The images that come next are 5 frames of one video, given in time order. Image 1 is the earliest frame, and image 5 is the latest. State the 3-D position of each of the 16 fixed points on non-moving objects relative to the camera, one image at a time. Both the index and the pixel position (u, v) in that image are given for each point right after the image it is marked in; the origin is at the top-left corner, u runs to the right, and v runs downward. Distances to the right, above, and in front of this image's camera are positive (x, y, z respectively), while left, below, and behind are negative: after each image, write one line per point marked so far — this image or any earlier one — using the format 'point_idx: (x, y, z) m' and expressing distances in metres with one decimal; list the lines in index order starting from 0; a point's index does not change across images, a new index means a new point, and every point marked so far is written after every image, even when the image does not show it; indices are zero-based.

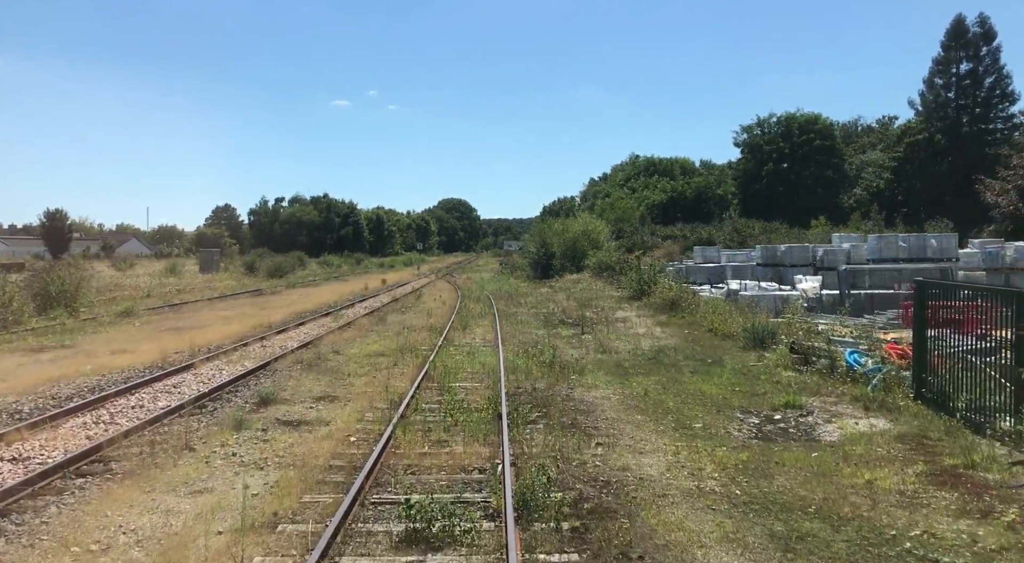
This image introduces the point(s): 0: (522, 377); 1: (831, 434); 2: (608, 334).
0: (+0.2, -1.6, +12.7) m
1: (+3.9, -1.8, +9.5) m
2: (+2.4, -1.3, +19.2) m
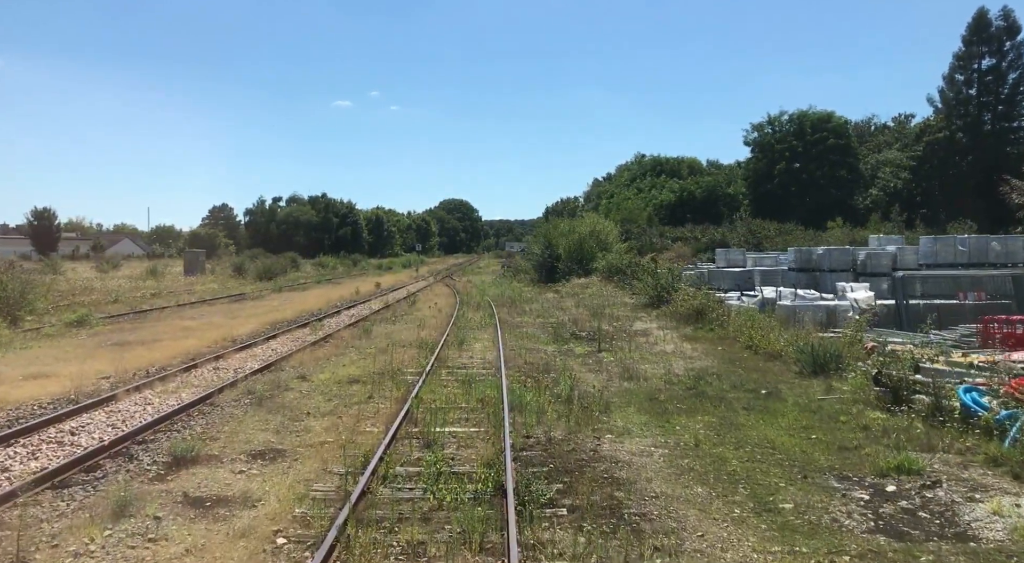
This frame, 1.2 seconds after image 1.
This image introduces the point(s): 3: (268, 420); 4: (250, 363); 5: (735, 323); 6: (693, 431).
0: (+0.3, -1.7, +9.7) m
1: (+3.9, -2.0, +6.5) m
2: (+2.5, -1.5, +16.2) m
3: (-3.1, -1.8, +10.0) m
4: (-4.9, -1.5, +14.8) m
5: (+5.7, -1.1, +20.0) m
6: (+2.3, -1.9, +9.8) m
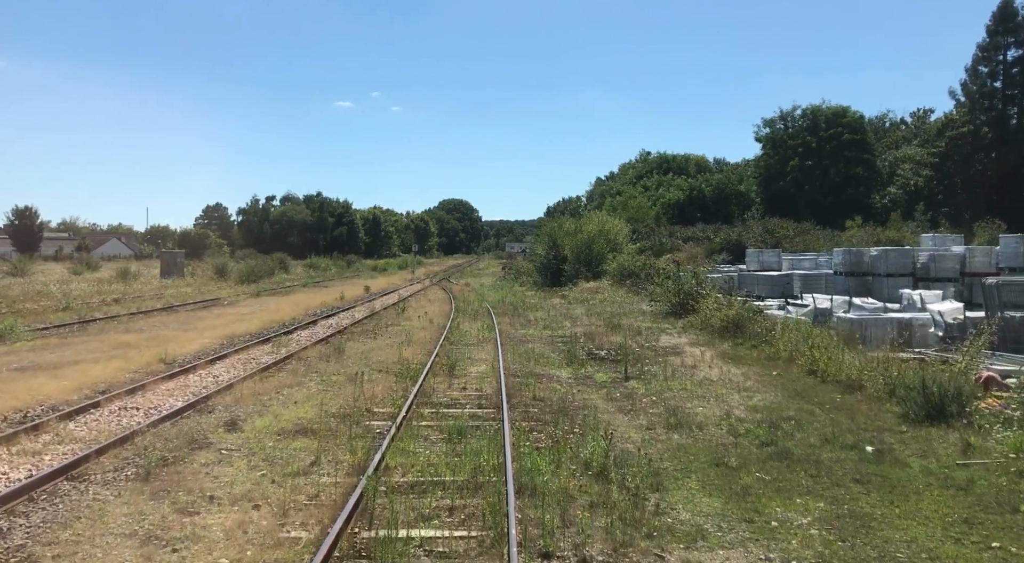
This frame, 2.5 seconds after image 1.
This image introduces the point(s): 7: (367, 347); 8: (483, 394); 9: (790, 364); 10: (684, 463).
0: (+0.3, -1.9, +6.1) m
1: (+4.0, -2.2, +2.9) m
2: (+2.5, -1.6, +12.7) m
3: (-3.1, -1.9, +6.5) m
4: (-4.9, -1.7, +11.3) m
5: (+5.8, -1.2, +16.4) m
6: (+2.3, -2.0, +6.3) m
7: (-3.2, -1.4, +17.1) m
8: (-0.4, -1.7, +11.9) m
9: (+5.4, -1.6, +15.1) m
10: (+1.8, -1.9, +8.3) m
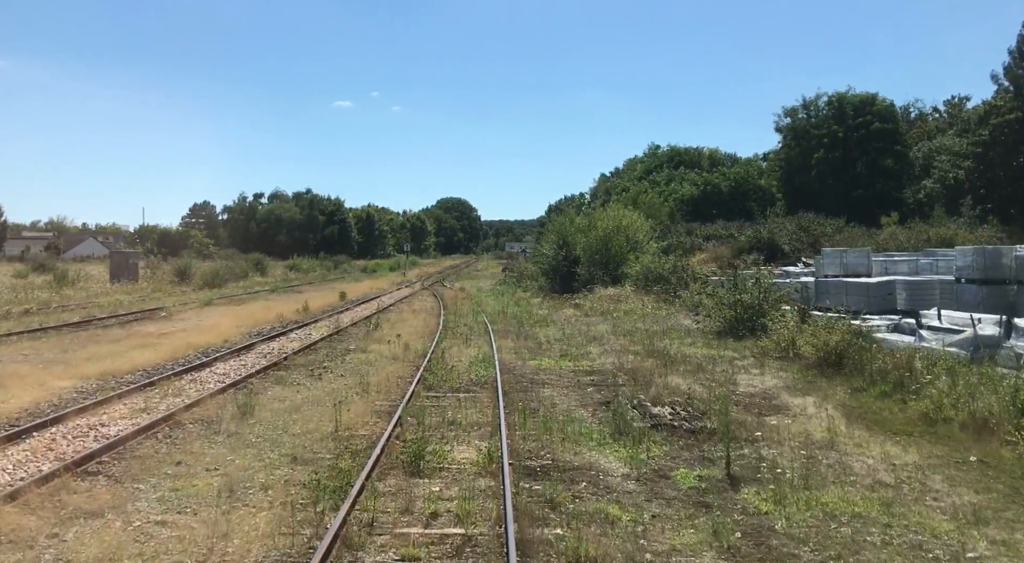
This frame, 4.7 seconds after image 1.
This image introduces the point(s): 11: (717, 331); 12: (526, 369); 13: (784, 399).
0: (+0.4, -2.1, +0.1) m
1: (+4.1, -2.4, -3.1) m
2: (+2.7, -1.9, +6.7) m
3: (-2.9, -2.1, +0.5) m
4: (-4.8, -1.9, +5.3) m
5: (+5.9, -1.4, +10.4) m
6: (+2.4, -2.2, +0.3) m
7: (-3.0, -1.6, +11.1) m
8: (-0.3, -1.9, +5.9) m
9: (+5.5, -1.8, +9.1) m
10: (+1.9, -2.1, +2.2) m
11: (+5.1, -1.2, +19.5) m
12: (+0.2, -1.6, +14.1) m
13: (+3.9, -1.7, +11.5) m
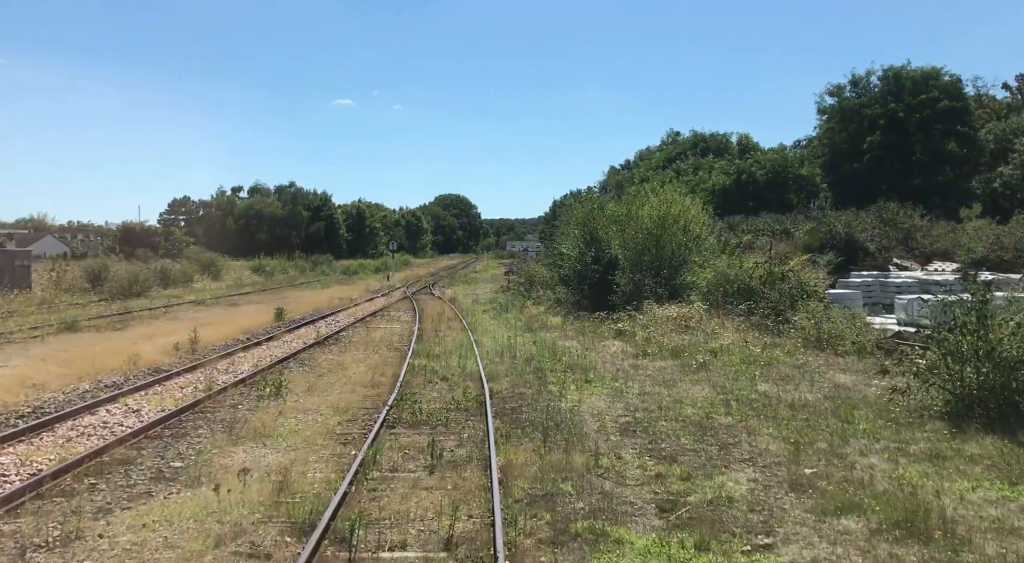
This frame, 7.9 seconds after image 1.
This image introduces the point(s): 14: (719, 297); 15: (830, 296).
0: (+0.6, -2.5, -9.6) m
1: (+4.3, -2.8, -12.8) m
2: (+2.9, -2.2, -3.0) m
3: (-2.7, -2.5, -9.2) m
4: (-4.5, -2.3, -4.5) m
5: (+6.1, -1.8, +0.7) m
6: (+2.7, -2.6, -9.5) m
7: (-2.8, -2.0, +1.4) m
8: (-0.1, -2.3, -3.8) m
9: (+5.7, -2.2, -0.6) m
10: (+2.1, -2.5, -7.5) m
11: (+5.3, -1.6, +9.8) m
12: (+0.4, -1.9, +4.4) m
13: (+4.2, -2.1, +1.8) m
14: (+5.1, -0.3, +19.2) m
15: (+6.6, +0.1, +16.9) m
